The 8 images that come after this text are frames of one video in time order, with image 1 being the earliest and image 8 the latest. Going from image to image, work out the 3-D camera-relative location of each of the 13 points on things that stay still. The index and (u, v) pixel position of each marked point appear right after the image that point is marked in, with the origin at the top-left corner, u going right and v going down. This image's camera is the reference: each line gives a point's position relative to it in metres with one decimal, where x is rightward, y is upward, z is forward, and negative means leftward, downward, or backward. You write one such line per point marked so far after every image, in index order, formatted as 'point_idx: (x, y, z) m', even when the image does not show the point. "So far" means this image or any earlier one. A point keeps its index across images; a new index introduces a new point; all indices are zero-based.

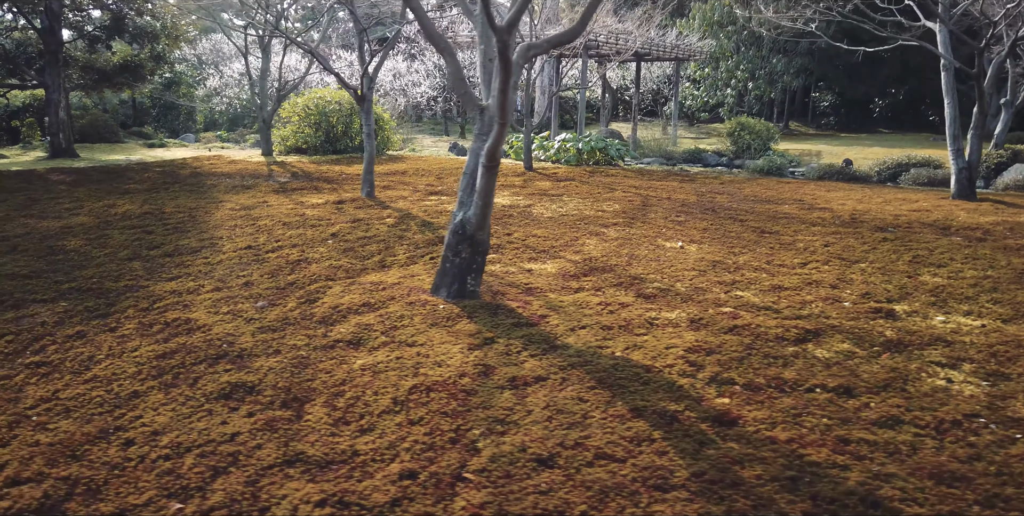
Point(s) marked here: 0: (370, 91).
0: (-1.5, +1.7, +7.9) m
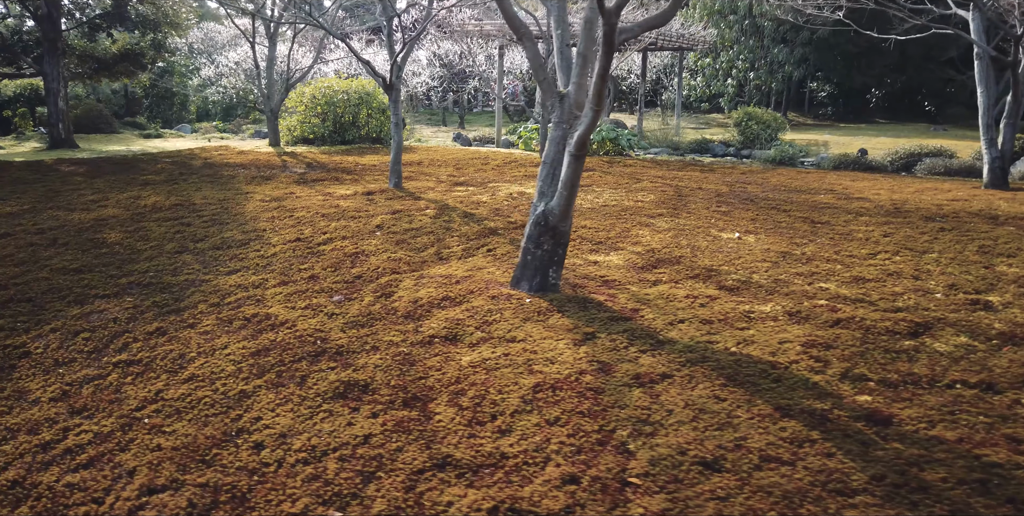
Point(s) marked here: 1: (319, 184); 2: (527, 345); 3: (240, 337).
0: (-1.2, +1.8, +7.8) m
1: (-2.2, +0.8, +8.6) m
2: (+0.1, -0.3, +2.8) m
3: (-1.1, -0.3, +3.0) m
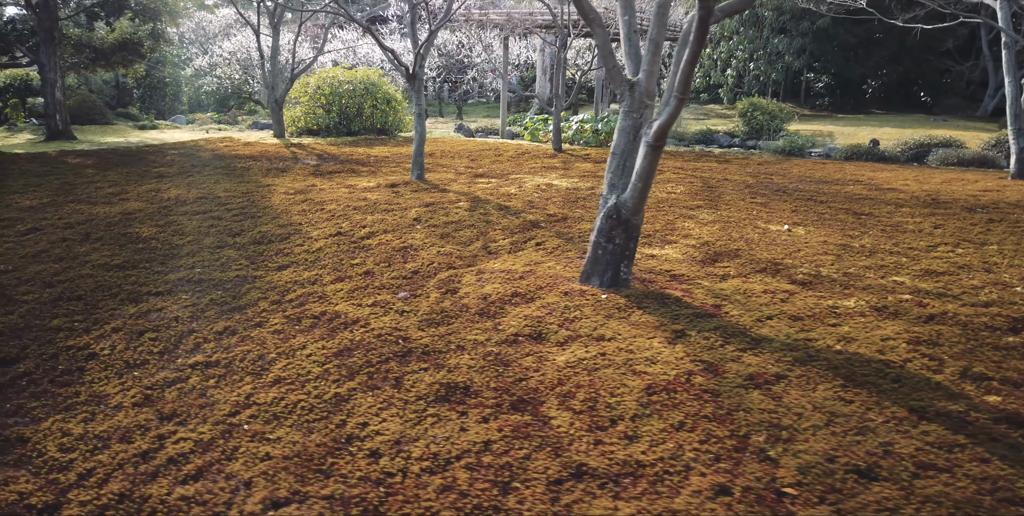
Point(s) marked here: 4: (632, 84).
0: (-0.9, +1.9, +7.7) m
1: (-2.0, +0.9, +8.5) m
2: (+0.4, -0.3, +2.7) m
3: (-0.7, -0.3, +2.9) m
4: (+0.5, +0.8, +3.4) m
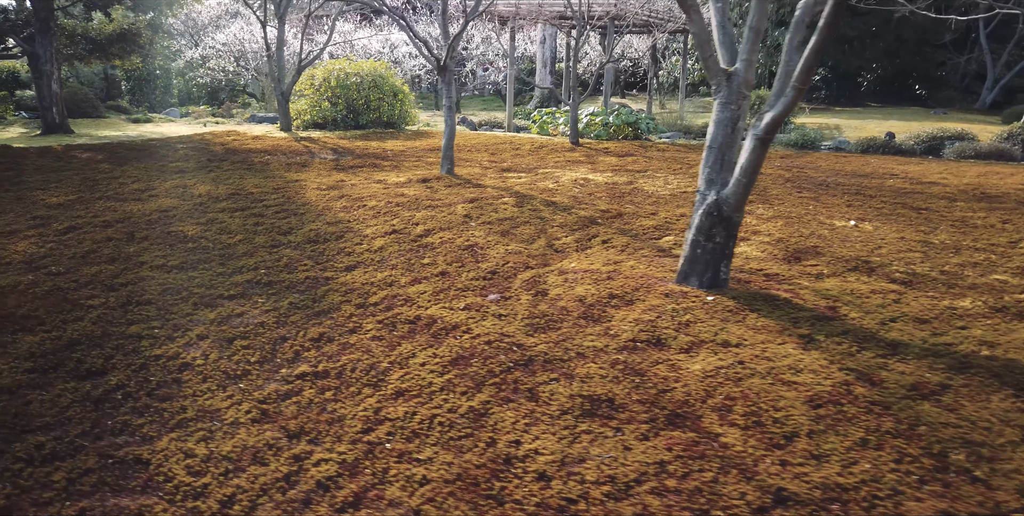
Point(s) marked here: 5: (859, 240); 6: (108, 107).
0: (-0.6, +1.9, +7.5) m
1: (-1.7, +1.0, +8.3) m
2: (+0.8, -0.3, +2.5) m
3: (-0.3, -0.3, +2.7) m
4: (+0.9, +0.8, +3.3) m
5: (+2.0, +0.1, +4.4) m
6: (-10.0, +3.8, +18.8) m
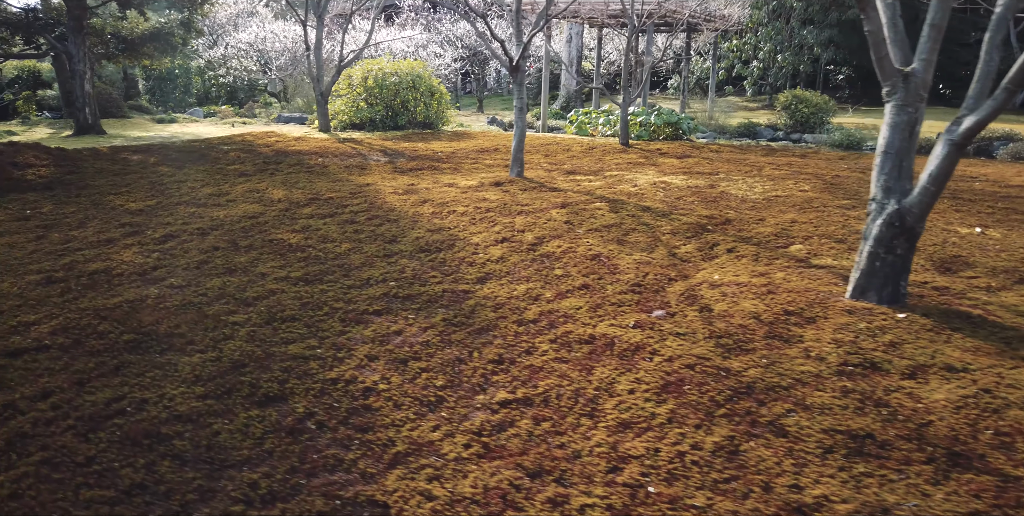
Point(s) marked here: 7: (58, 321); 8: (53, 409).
0: (+0.1, +1.9, +7.3) m
1: (-1.0, +0.9, +8.1) m
2: (+1.5, -0.4, +2.4) m
3: (+0.3, -0.4, +2.5) m
4: (+1.6, +0.7, +3.1) m
5: (+2.7, 0.0, +4.2) m
6: (-9.2, +3.7, +18.7) m
7: (-1.9, -0.3, +3.1) m
8: (-1.5, -0.5, +2.4) m
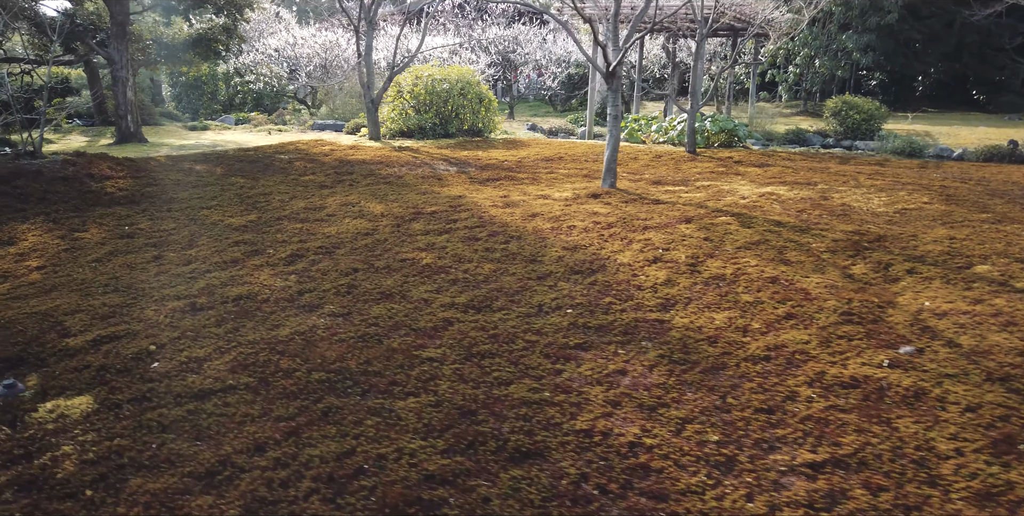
0: (+1.0, +1.7, +7.0) m
1: (-0.1, +0.8, +7.8) m
2: (+2.3, -0.5, +2.0) m
3: (+1.2, -0.5, +2.2) m
4: (+2.4, +0.6, +2.8) m
5: (+3.5, -0.1, +3.8) m
6: (-8.2, +3.5, +18.6) m
7: (-1.0, -0.4, +2.8) m
8: (-0.6, -0.6, +2.1) m
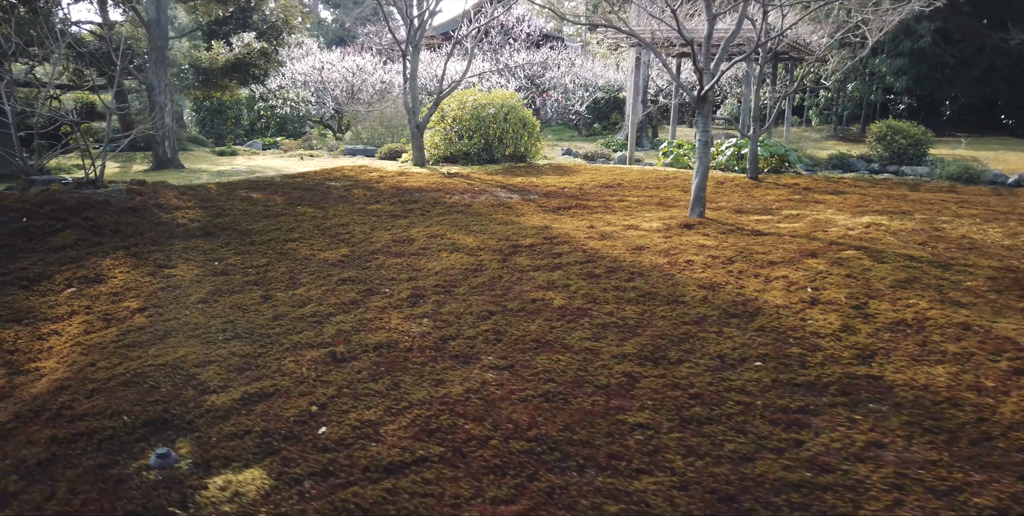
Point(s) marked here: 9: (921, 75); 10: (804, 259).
0: (+1.7, +1.5, +6.7) m
1: (+0.7, +0.4, +7.5) m
2: (+3.0, -0.6, +1.7) m
3: (+1.8, -0.6, +1.8) m
4: (+3.1, +0.5, +2.4) m
5: (+4.2, -0.3, +3.5) m
6: (-7.3, +2.9, +18.4) m
7: (-0.3, -0.5, +2.5) m
8: (+0.1, -0.7, +1.8) m
9: (+9.9, +4.4, +18.2) m
10: (+1.8, 0.0, +4.8) m
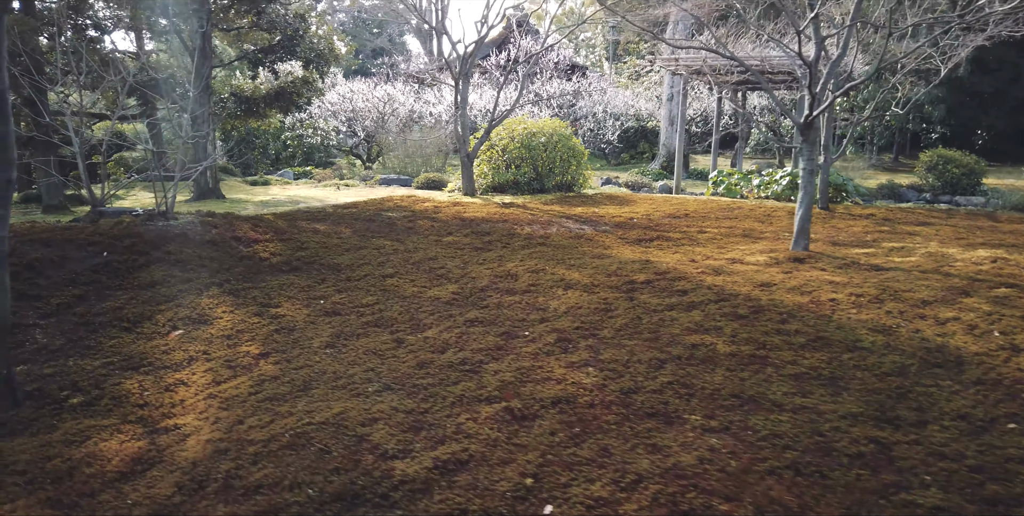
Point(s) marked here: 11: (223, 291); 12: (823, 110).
0: (+2.5, +1.2, +6.4) m
1: (+1.5, +0.1, +7.2) m
2: (+3.7, -0.7, +1.2) m
3: (+2.6, -0.7, +1.4) m
4: (+3.9, +0.3, +2.0) m
5: (+5.0, -0.4, +3.0) m
6: (-6.4, +2.1, +18.3) m
7: (+0.4, -0.7, +2.1) m
8: (+0.8, -0.8, +1.4) m
9: (+10.9, +3.7, +17.8) m
10: (+2.6, -0.2, +4.5) m
11: (-1.8, -0.2, +4.8) m
12: (+2.5, +1.2, +6.2) m
